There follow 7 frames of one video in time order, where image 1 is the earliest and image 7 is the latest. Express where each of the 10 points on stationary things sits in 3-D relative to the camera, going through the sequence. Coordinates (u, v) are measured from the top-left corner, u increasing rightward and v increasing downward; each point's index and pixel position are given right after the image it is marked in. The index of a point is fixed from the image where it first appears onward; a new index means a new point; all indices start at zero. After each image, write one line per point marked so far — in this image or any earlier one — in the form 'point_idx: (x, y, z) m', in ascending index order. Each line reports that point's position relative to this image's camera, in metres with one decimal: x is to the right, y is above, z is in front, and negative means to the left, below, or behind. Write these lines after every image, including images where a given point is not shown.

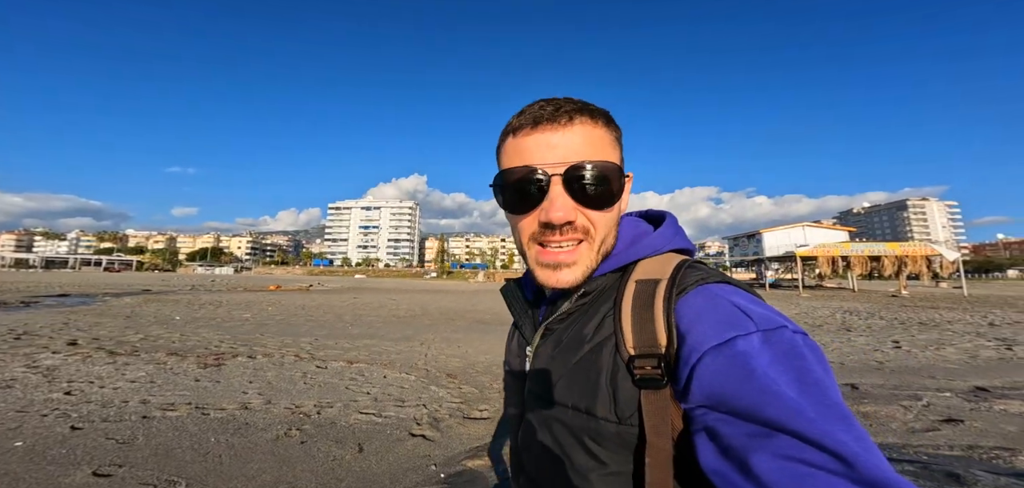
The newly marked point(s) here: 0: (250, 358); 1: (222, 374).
0: (-5.1, -2.3, +7.6) m
1: (-4.9, -2.3, +6.6) m
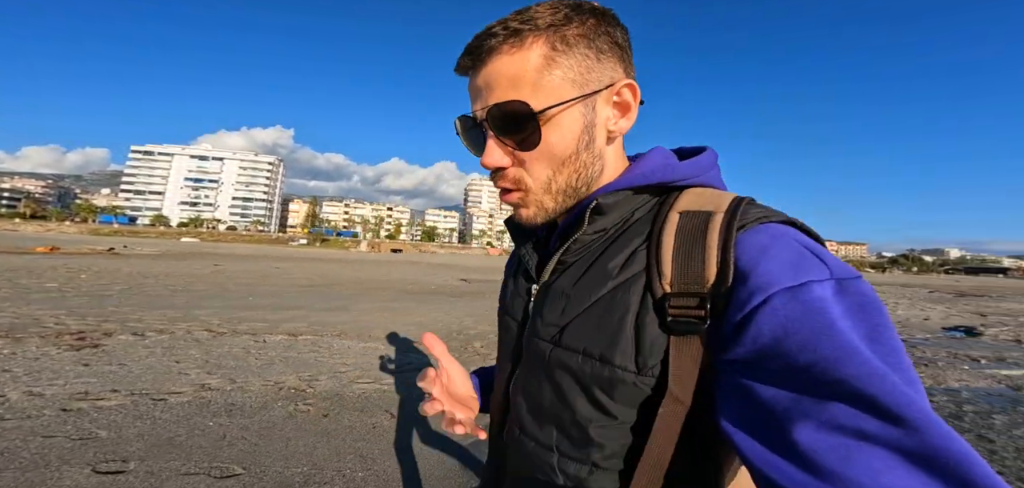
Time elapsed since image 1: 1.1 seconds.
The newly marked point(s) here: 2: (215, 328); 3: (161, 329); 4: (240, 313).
0: (-5.8, -1.5, +6.0) m
1: (-5.2, -1.5, +5.1) m
2: (-5.3, -1.5, +6.7) m
3: (-5.9, -1.4, +6.4) m
4: (-5.7, -1.4, +7.9) m
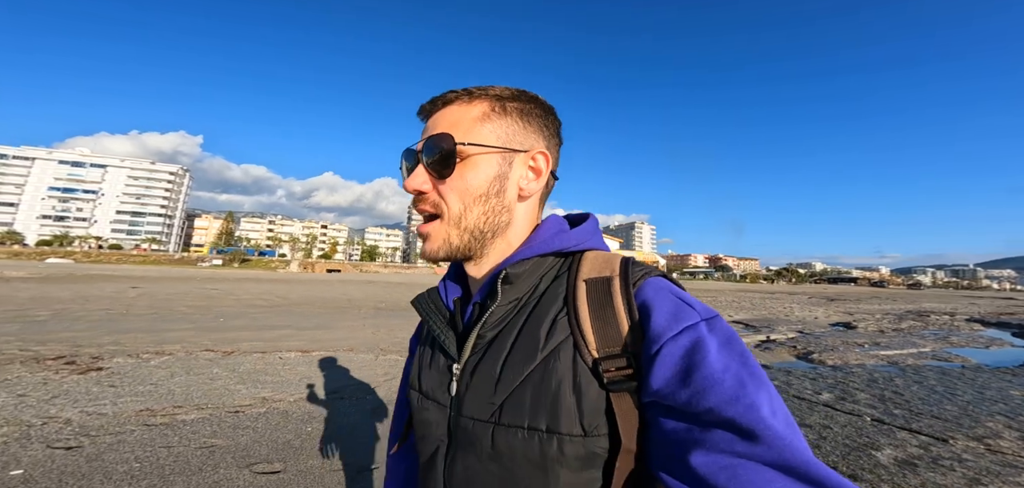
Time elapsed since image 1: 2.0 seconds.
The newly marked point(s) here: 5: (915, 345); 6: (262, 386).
0: (-5.3, -1.7, +5.5) m
1: (-4.6, -1.7, +4.7) m
2: (-5.0, -1.7, +6.2) m
3: (-5.6, -1.7, +5.8) m
4: (-5.6, -1.7, +7.4) m
5: (+11.9, -3.0, +10.9) m
6: (-3.0, -1.7, +4.4) m
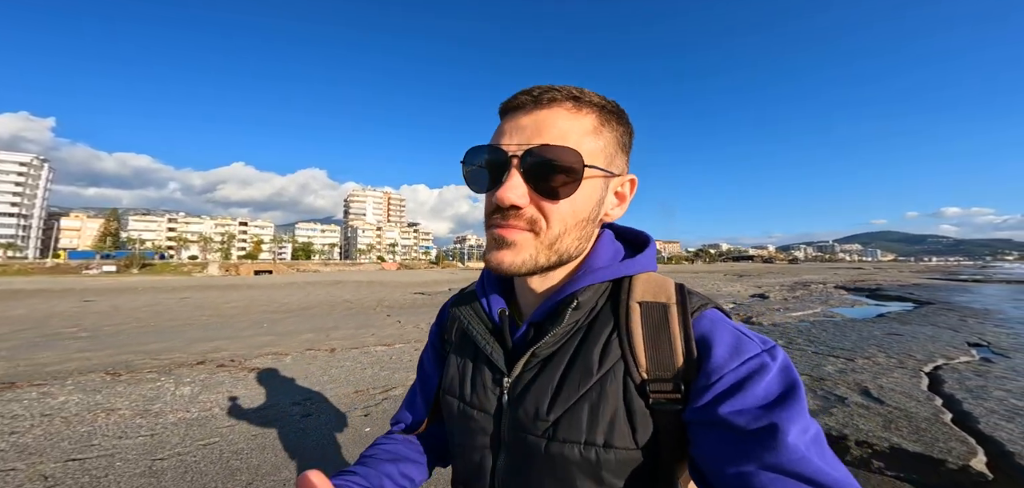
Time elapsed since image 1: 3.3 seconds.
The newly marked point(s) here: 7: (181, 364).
0: (-4.1, -1.9, +6.4) m
1: (-3.2, -1.9, +5.7) m
2: (-3.8, -2.0, +7.2) m
3: (-4.3, -1.9, +6.6) m
4: (-4.7, -2.0, +8.2) m
5: (+11.9, -2.5, +14.8) m
6: (-1.5, -1.9, +5.7) m
7: (-5.0, -1.9, +5.6) m
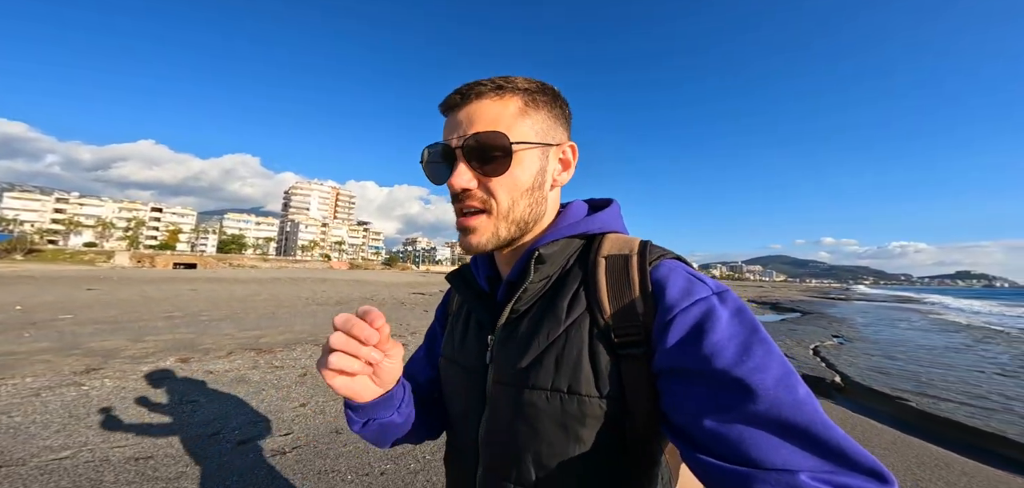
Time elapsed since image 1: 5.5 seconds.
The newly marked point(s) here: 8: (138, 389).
0: (-2.6, -2.2, +8.6) m
1: (-1.6, -2.2, +8.0) m
2: (-2.5, -2.2, +9.4) m
3: (-2.9, -2.1, +8.8) m
4: (-3.5, -2.2, +10.2) m
5: (+11.7, -3.7, +19.5) m
6: (0.0, -2.3, +8.3) m
7: (-3.4, -2.0, +7.6) m
8: (-4.4, -1.7, +4.4) m
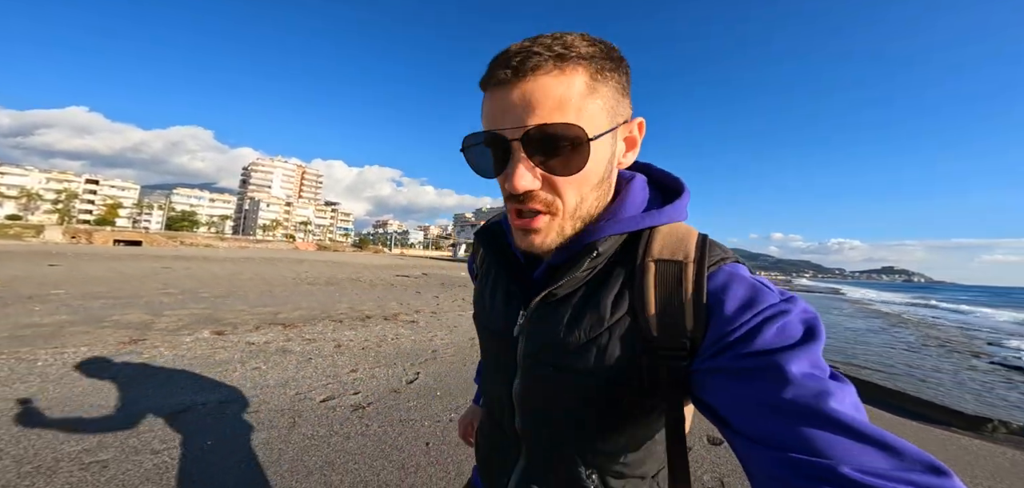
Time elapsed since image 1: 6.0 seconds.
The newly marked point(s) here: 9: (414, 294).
0: (-2.7, -1.8, +9.2) m
1: (-1.7, -1.9, +8.7) m
2: (-2.6, -1.8, +9.9) m
3: (-3.0, -1.7, +9.3) m
4: (-3.7, -1.7, +10.7) m
5: (+10.6, -3.3, +21.4) m
6: (-0.1, -2.0, +9.1) m
7: (-3.4, -1.7, +8.1) m
8: (-4.1, -1.5, +4.8) m
9: (-3.7, -1.8, +13.1) m
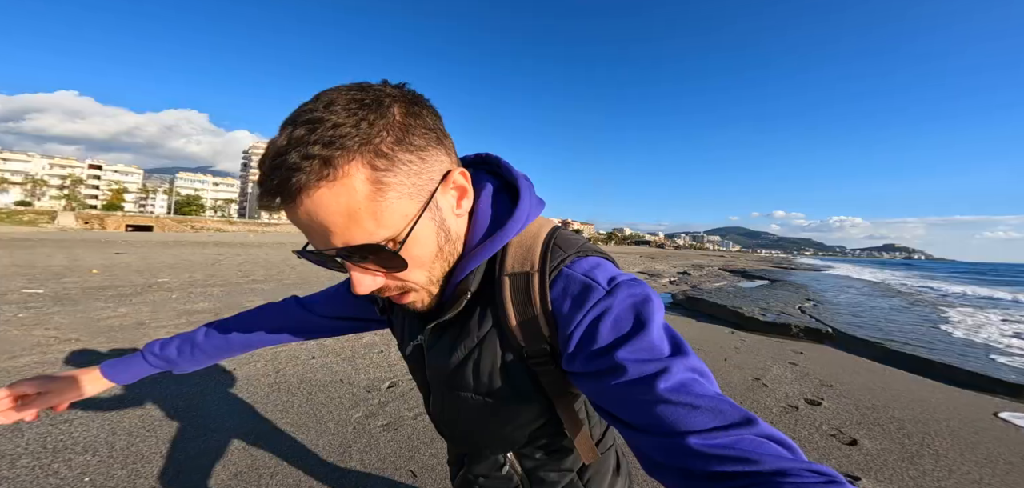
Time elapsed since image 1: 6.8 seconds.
0: (-1.1, -1.5, +10.0) m
1: (-0.1, -1.6, +9.5) m
2: (-1.1, -1.5, +10.8) m
3: (-1.4, -1.5, +10.1) m
4: (-2.1, -1.4, +11.5) m
5: (+12.2, -2.3, +22.2) m
6: (+1.5, -1.7, +10.0) m
7: (-1.8, -1.5, +8.9) m
8: (-2.5, -1.4, +5.6) m
9: (-2.1, -1.3, +13.9) m
